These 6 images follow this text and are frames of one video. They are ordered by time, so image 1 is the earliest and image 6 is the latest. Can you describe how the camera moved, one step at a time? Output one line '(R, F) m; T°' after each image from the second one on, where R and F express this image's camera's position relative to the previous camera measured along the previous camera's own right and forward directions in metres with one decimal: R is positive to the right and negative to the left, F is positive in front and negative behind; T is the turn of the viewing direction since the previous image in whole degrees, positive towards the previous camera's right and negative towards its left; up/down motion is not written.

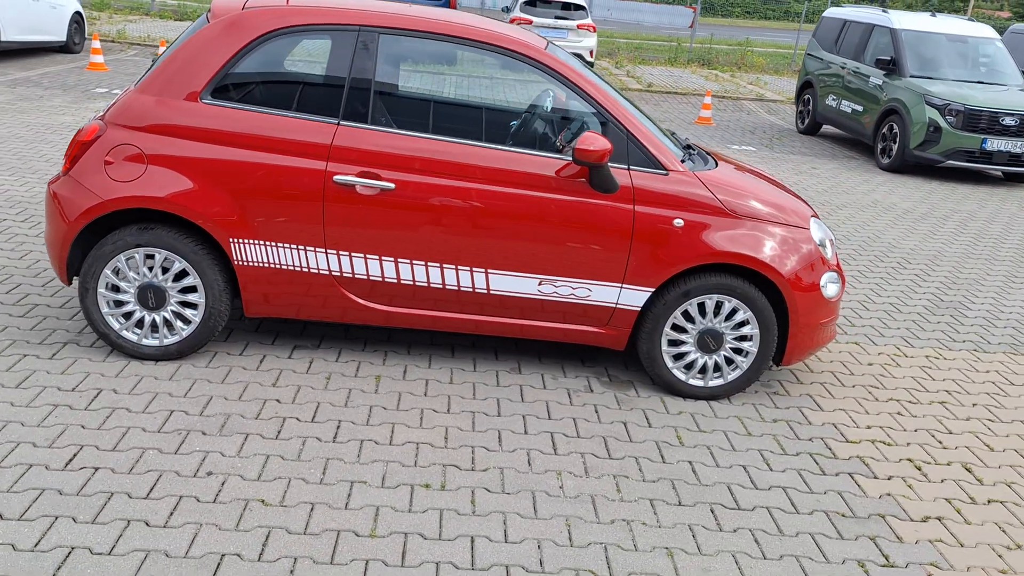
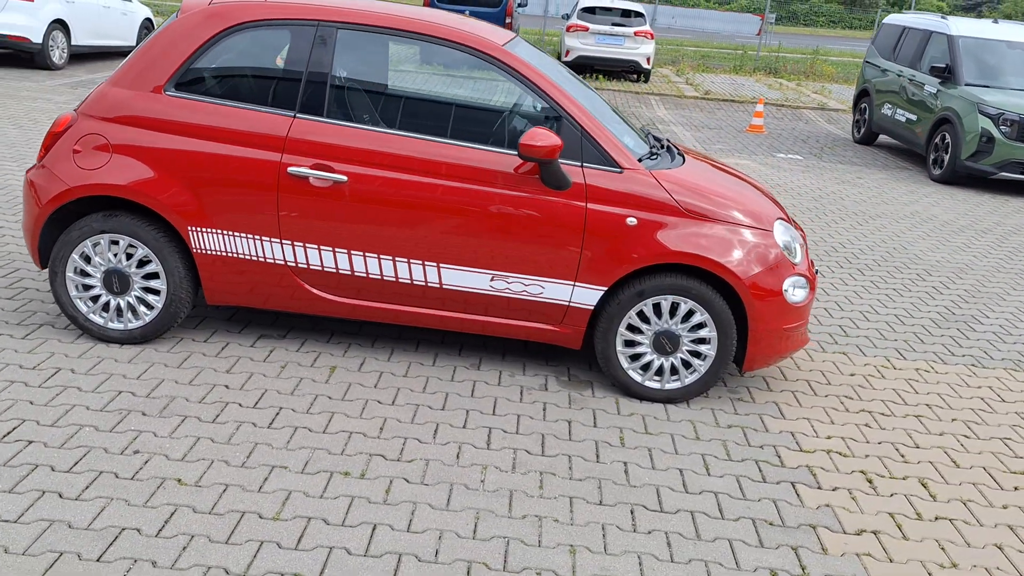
(+0.6, 0.0) m; -5°
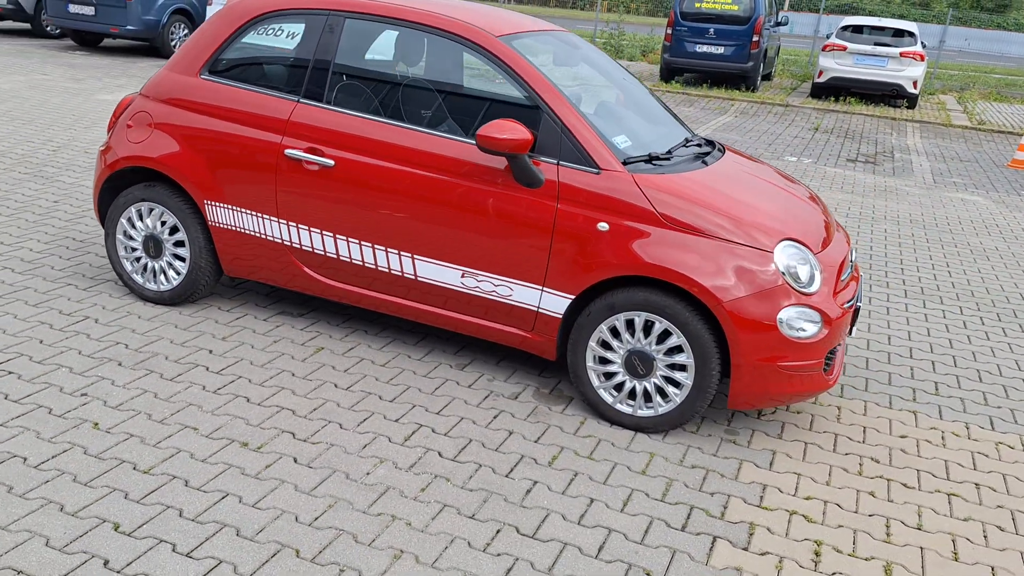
(+1.5, +0.4) m; -18°
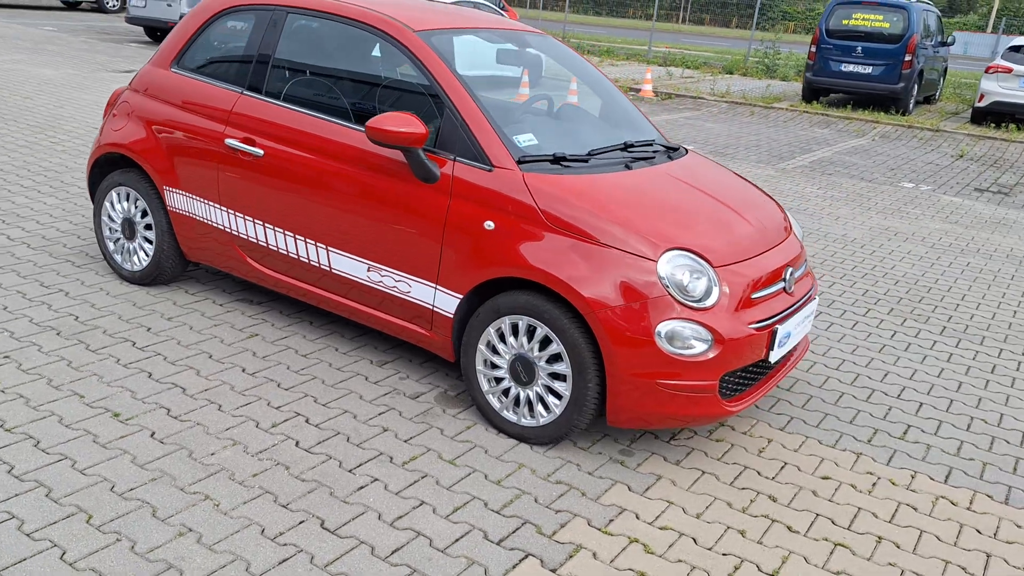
(+1.3, +0.2) m; -11°
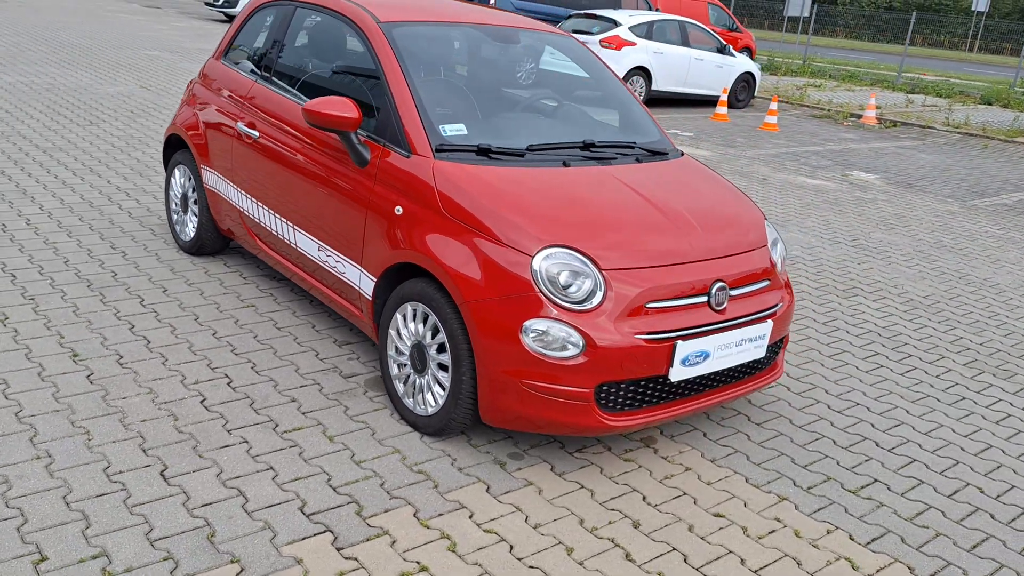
(+1.5, +0.3) m; -16°
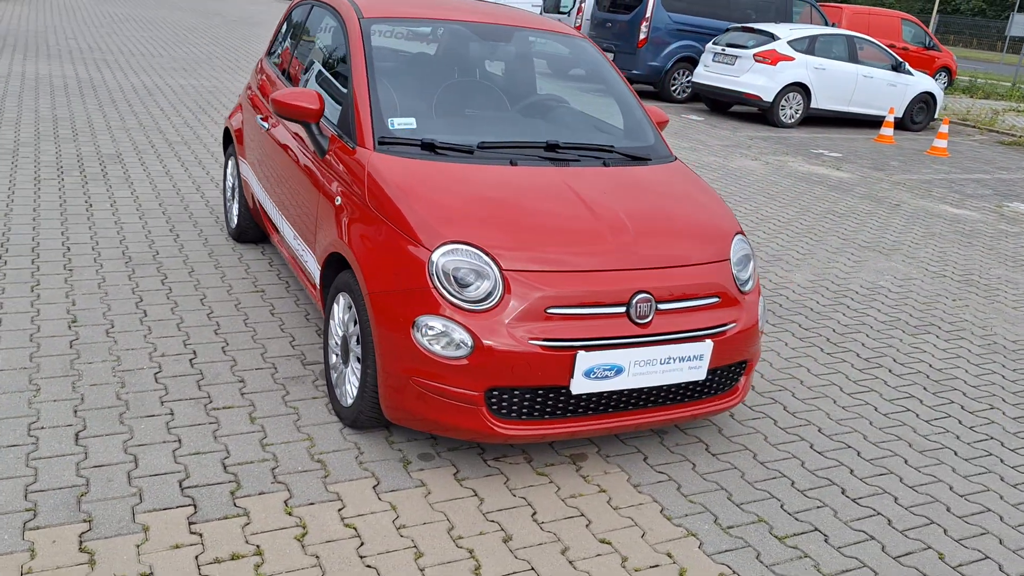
(+1.1, +0.2) m; -12°
